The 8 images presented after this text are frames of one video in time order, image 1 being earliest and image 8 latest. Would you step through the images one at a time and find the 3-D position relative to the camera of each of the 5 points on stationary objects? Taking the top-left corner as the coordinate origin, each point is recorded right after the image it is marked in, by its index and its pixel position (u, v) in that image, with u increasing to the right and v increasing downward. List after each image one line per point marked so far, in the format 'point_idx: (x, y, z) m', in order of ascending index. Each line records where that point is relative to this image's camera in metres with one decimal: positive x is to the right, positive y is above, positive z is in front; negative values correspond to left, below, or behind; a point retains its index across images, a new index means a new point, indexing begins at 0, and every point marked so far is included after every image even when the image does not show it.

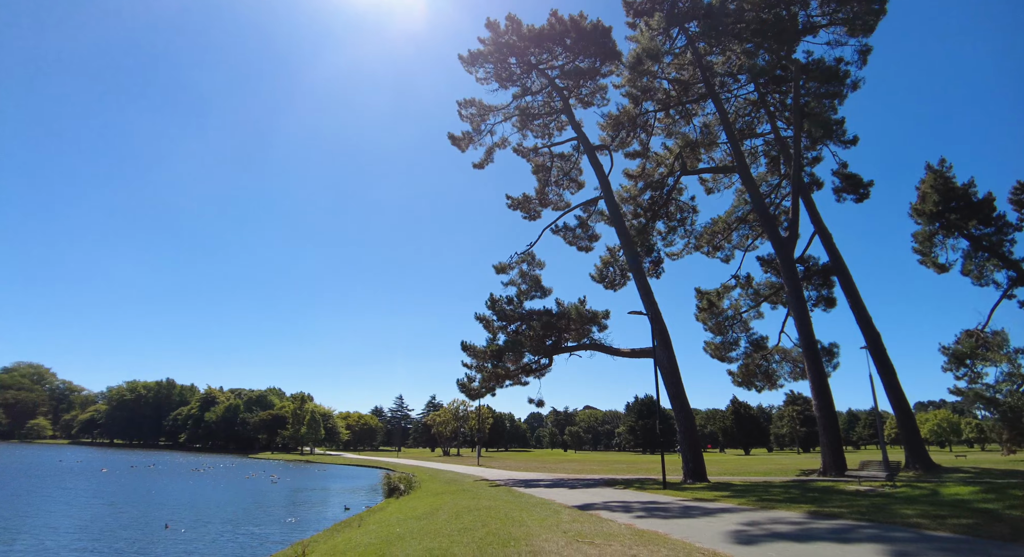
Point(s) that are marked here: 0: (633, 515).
0: (+2.7, -5.4, +13.0) m
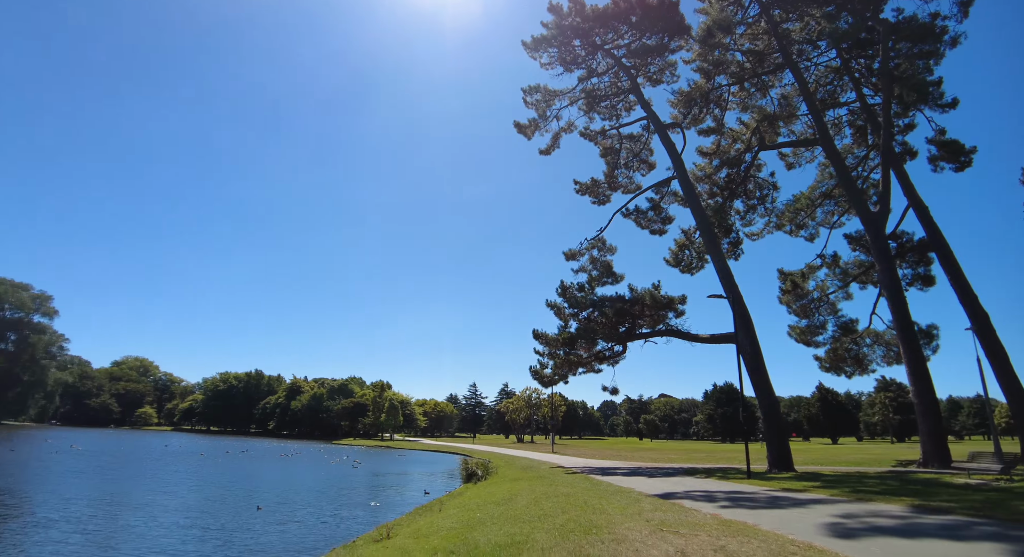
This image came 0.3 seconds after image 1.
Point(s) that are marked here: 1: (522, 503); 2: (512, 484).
0: (+4.5, -5.0, +12.6) m
1: (+0.3, -5.4, +13.6) m
2: (0.0, -7.2, +19.9) m
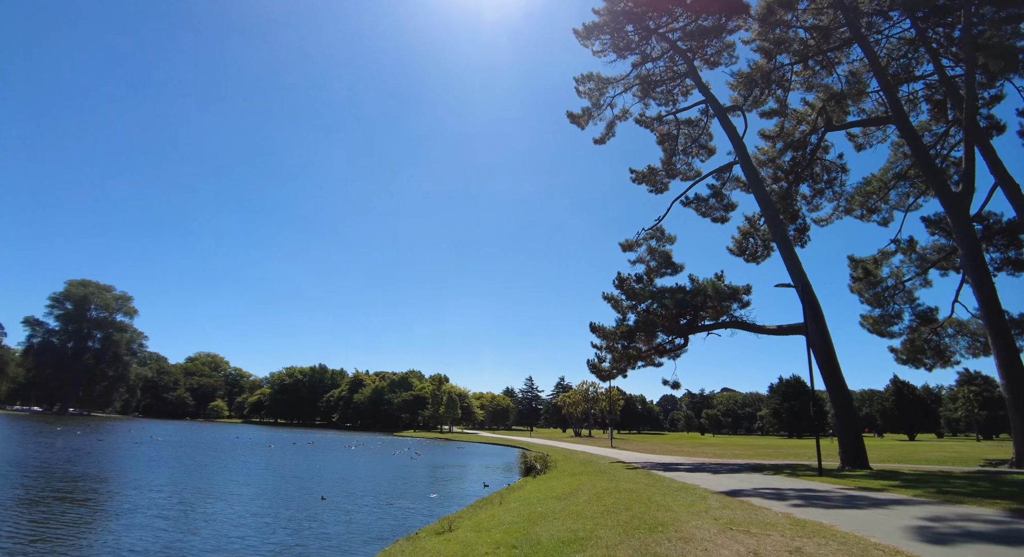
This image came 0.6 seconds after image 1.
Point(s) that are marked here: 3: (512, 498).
0: (+5.9, -4.8, +12.0) m
1: (+1.7, -5.2, +13.4) m
2: (+2.1, -7.0, +19.7) m
3: (0.0, -6.1, +15.9) m
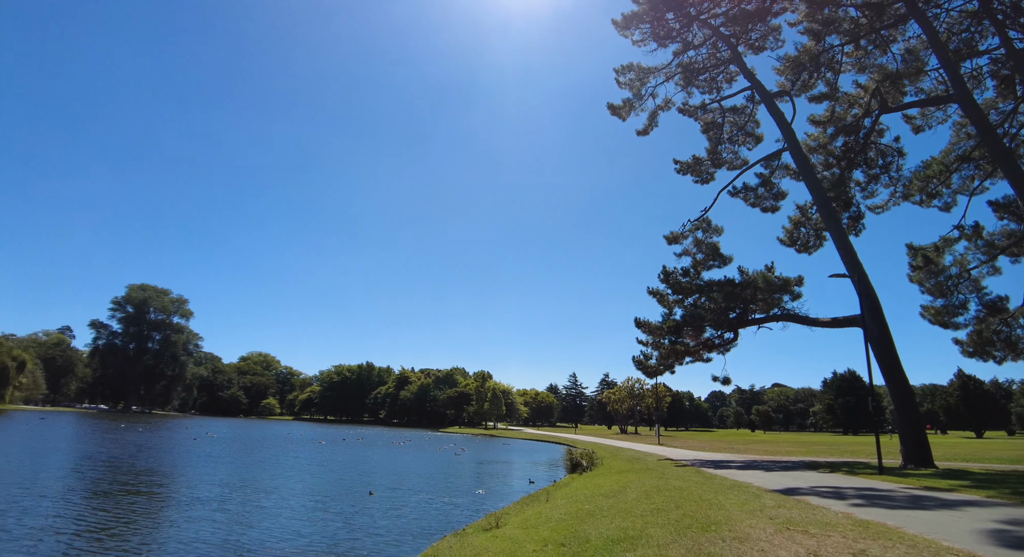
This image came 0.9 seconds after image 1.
0: (+6.8, -4.5, +11.4) m
1: (+2.8, -5.0, +13.1) m
2: (+3.7, -6.8, +19.5) m
3: (+1.3, -6.0, +15.8) m
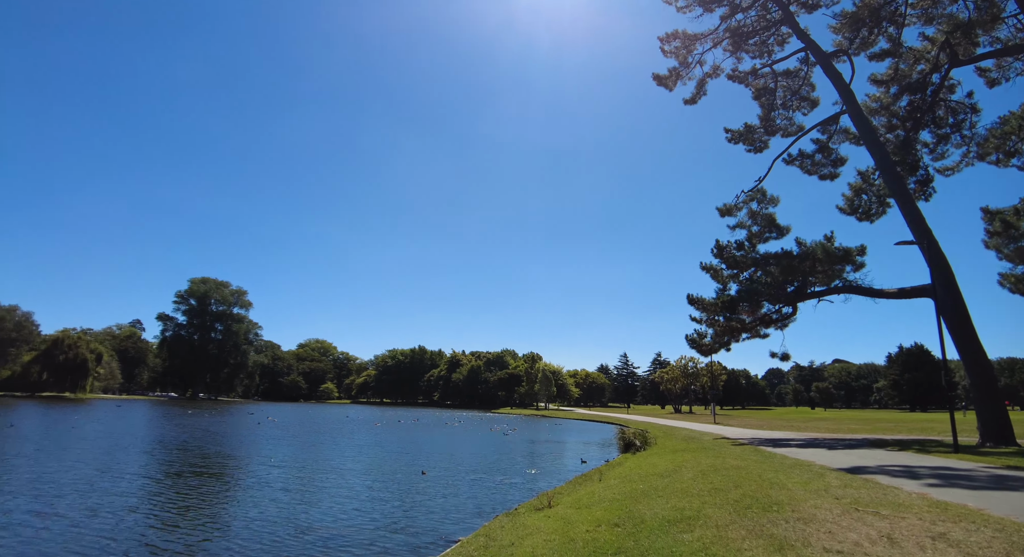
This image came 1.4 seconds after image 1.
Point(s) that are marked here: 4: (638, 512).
0: (+7.8, -3.9, +10.8) m
1: (+4.0, -4.5, +12.8) m
2: (+5.5, -5.9, +19.1) m
3: (+2.7, -5.4, +15.6) m
4: (+2.0, -3.7, +9.0) m
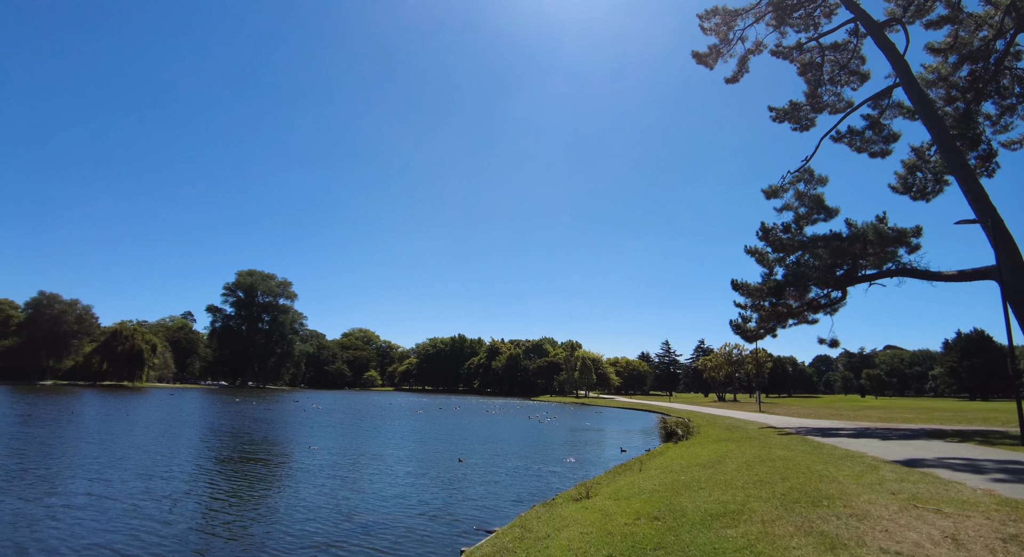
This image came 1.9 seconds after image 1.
0: (+8.5, -3.6, +10.1) m
1: (+4.8, -4.1, +12.4) m
2: (+6.7, -5.5, +18.6) m
3: (+3.8, -5.0, +15.3) m
4: (+2.6, -3.5, +8.8) m
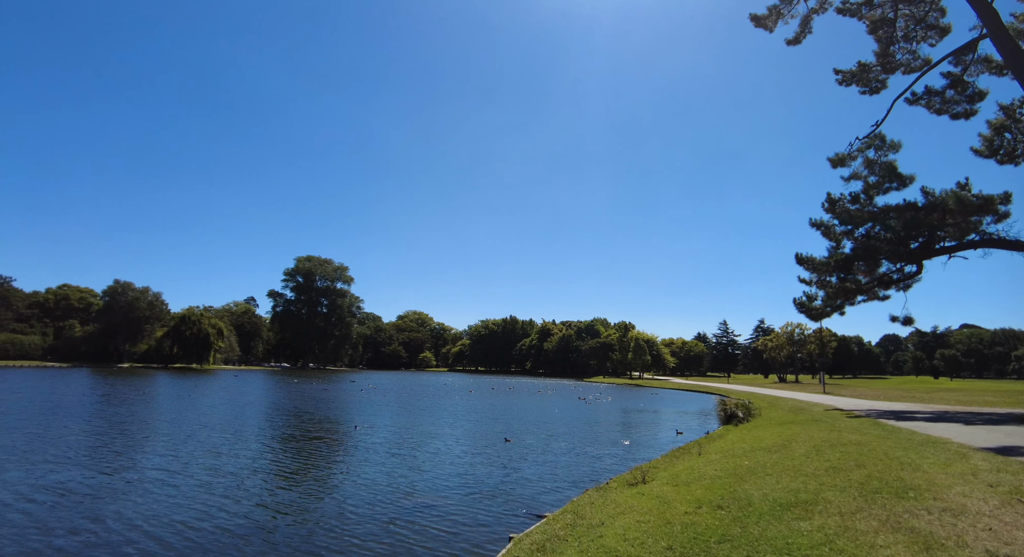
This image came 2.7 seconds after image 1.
0: (+9.4, -3.0, +9.0) m
1: (+5.9, -3.6, +11.6) m
2: (+8.4, -4.7, +17.7) m
3: (+5.1, -4.4, +14.6) m
4: (+3.3, -3.1, +8.2) m
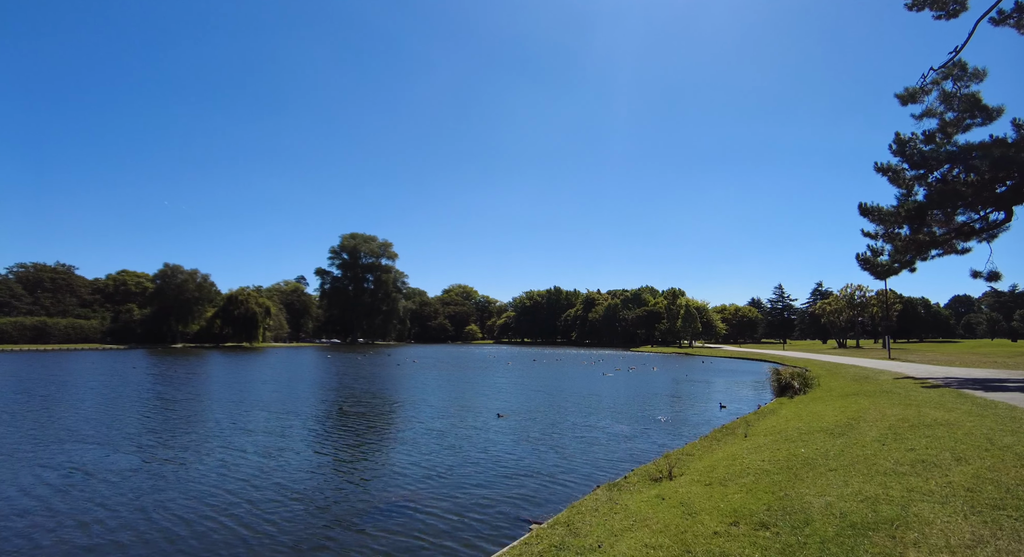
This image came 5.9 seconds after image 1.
0: (+9.1, -2.1, +6.3) m
1: (+5.9, -2.6, +9.3) m
2: (+8.9, -3.3, +15.1) m
3: (+5.4, -3.3, +12.3) m
4: (+3.0, -2.3, +6.0) m
